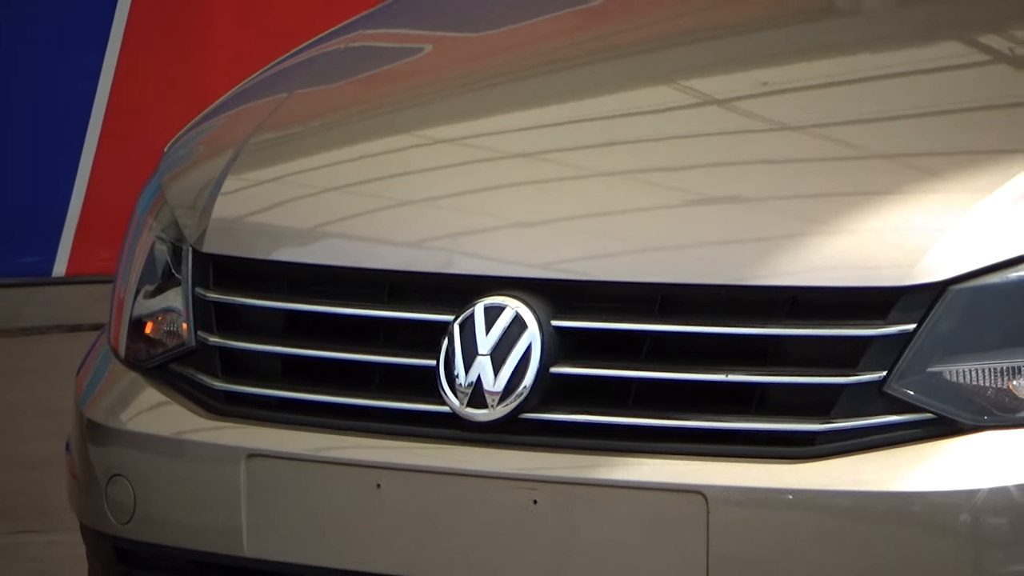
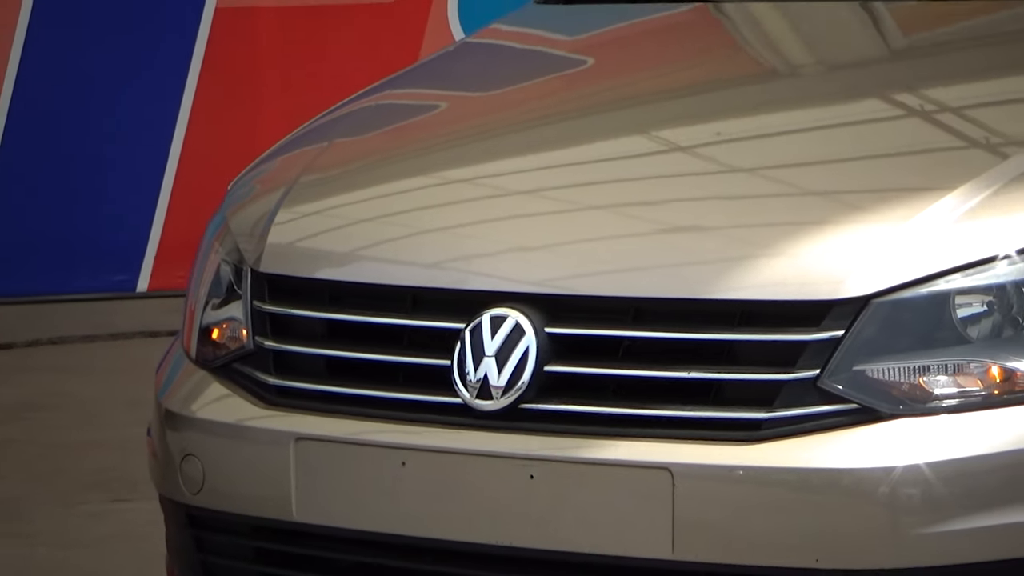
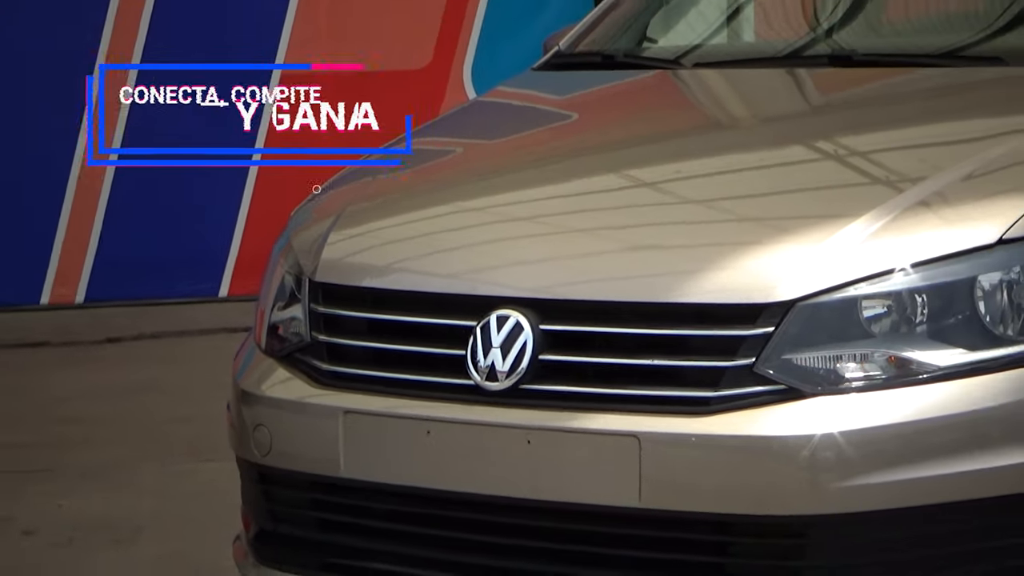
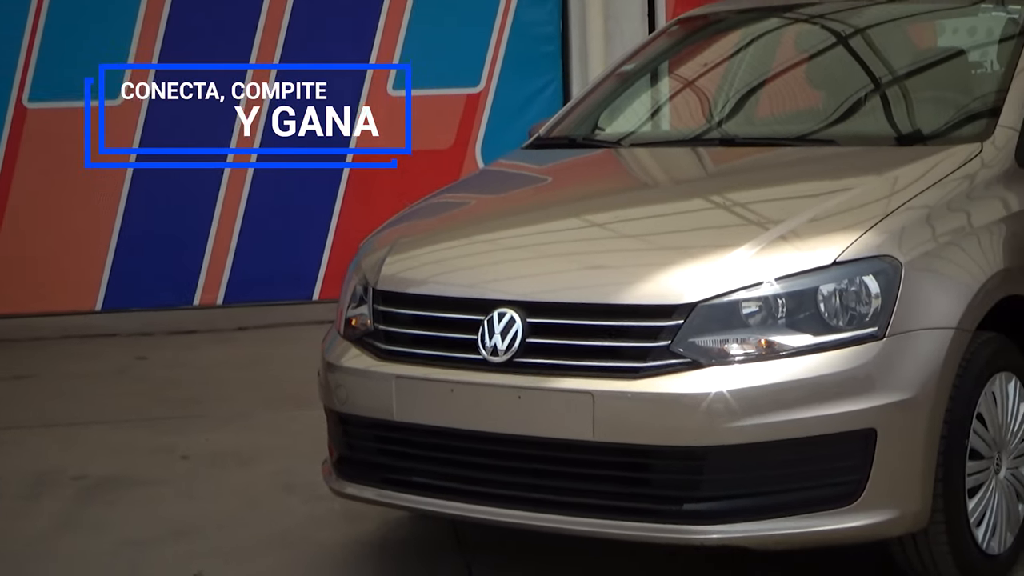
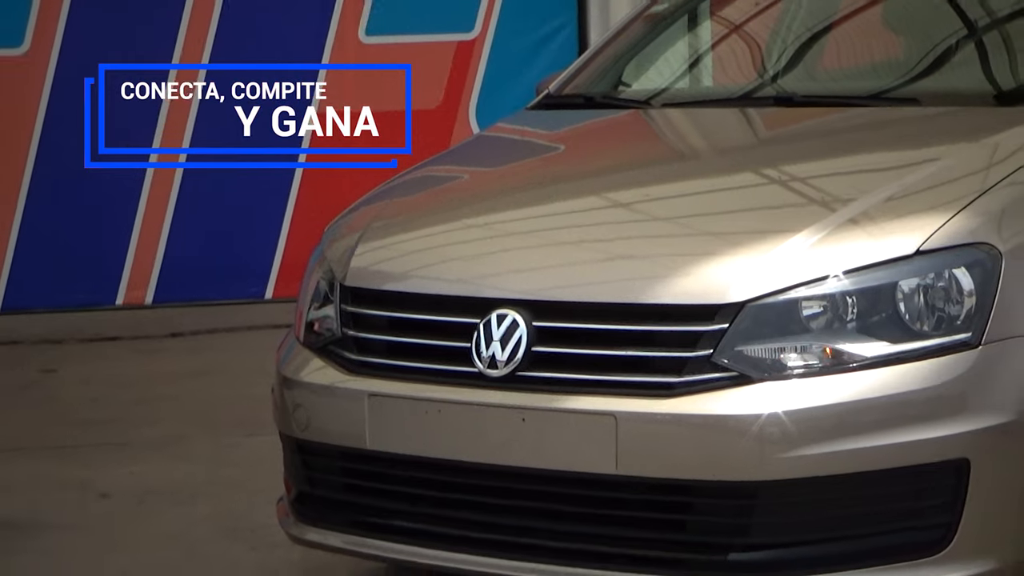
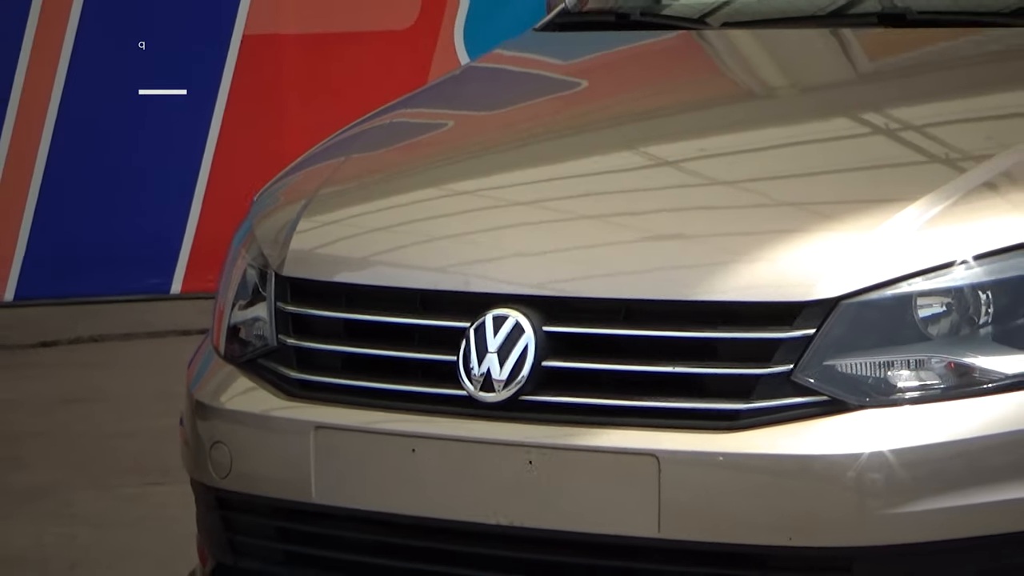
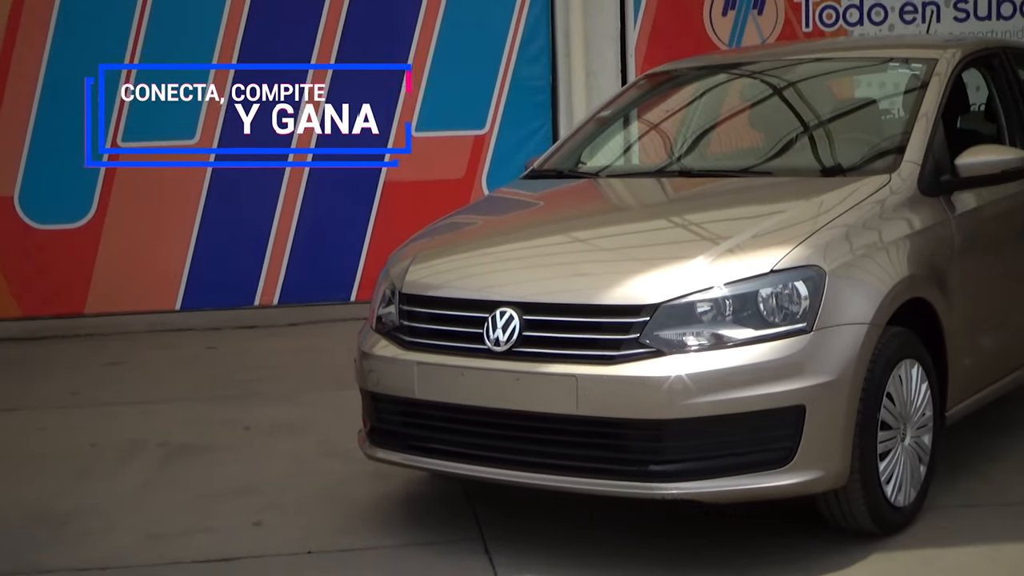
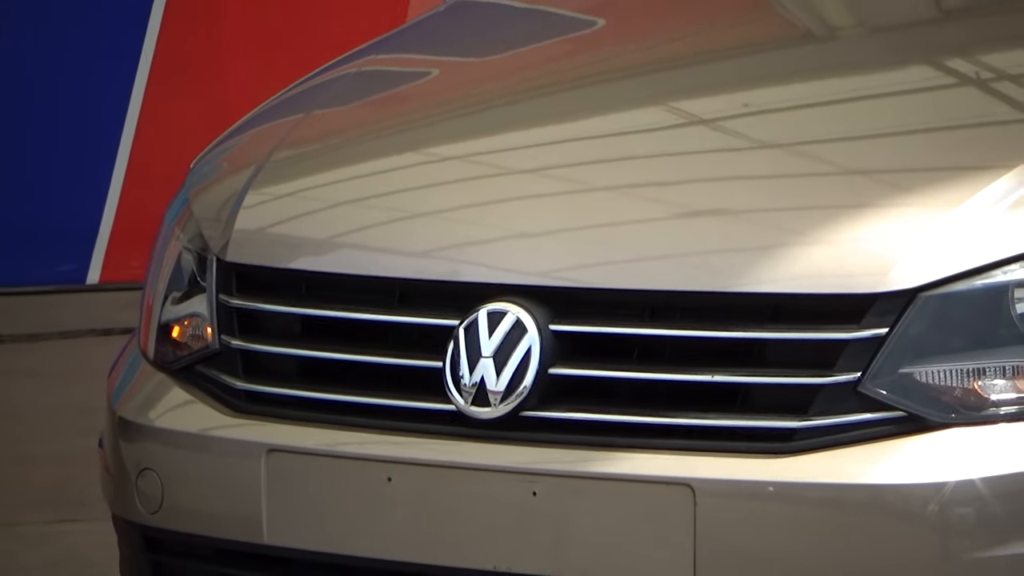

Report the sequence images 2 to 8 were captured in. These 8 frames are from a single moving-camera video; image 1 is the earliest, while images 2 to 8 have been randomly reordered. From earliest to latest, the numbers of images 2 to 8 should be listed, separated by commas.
8, 2, 6, 3, 5, 4, 7
